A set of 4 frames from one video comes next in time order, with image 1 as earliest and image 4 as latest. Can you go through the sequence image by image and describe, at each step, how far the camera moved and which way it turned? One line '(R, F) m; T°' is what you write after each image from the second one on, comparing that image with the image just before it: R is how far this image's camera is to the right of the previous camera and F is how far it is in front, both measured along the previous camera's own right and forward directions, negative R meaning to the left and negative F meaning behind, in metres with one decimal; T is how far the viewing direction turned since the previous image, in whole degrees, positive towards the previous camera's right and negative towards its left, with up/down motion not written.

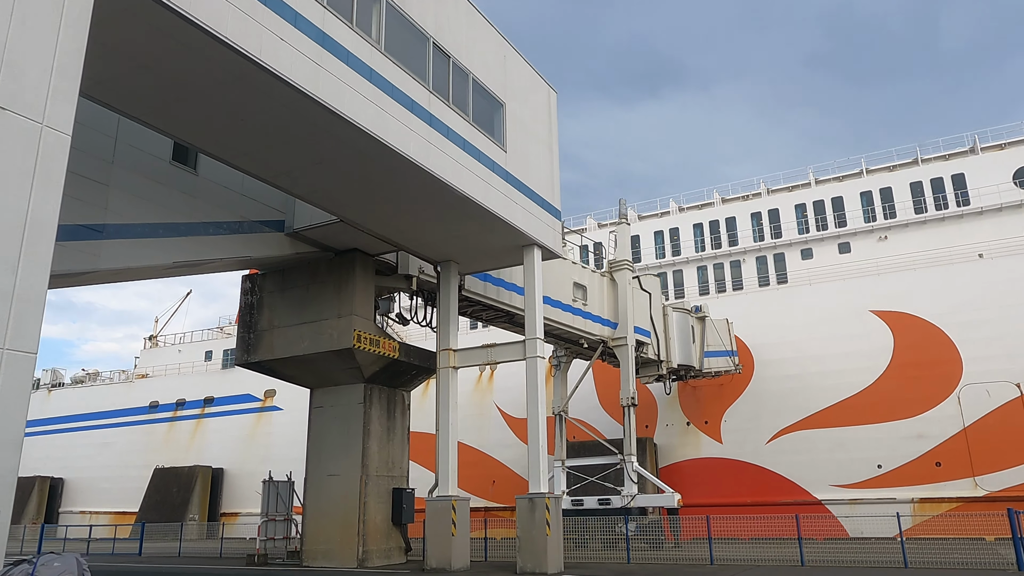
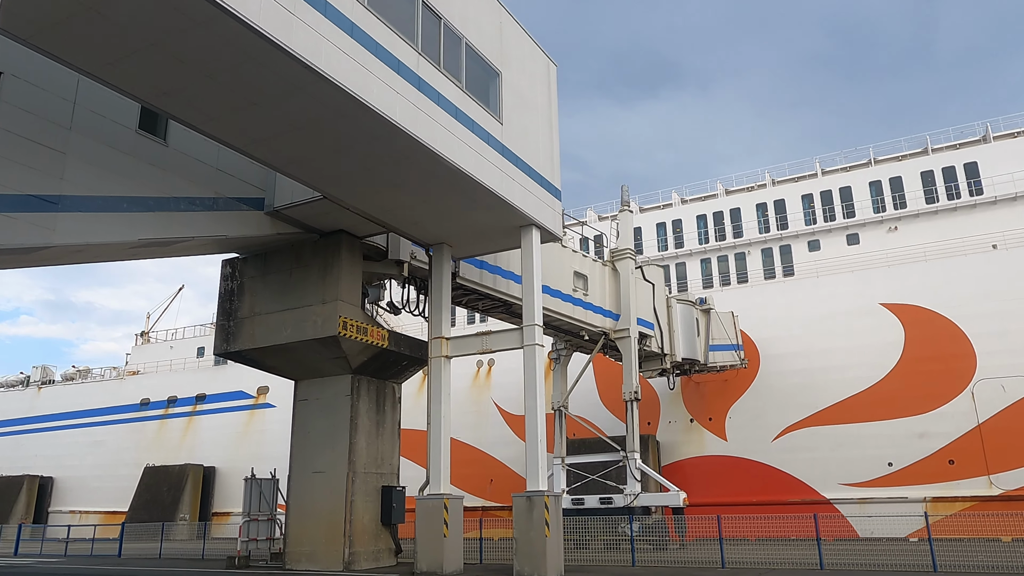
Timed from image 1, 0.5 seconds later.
(+0.1, +1.1) m; 0°
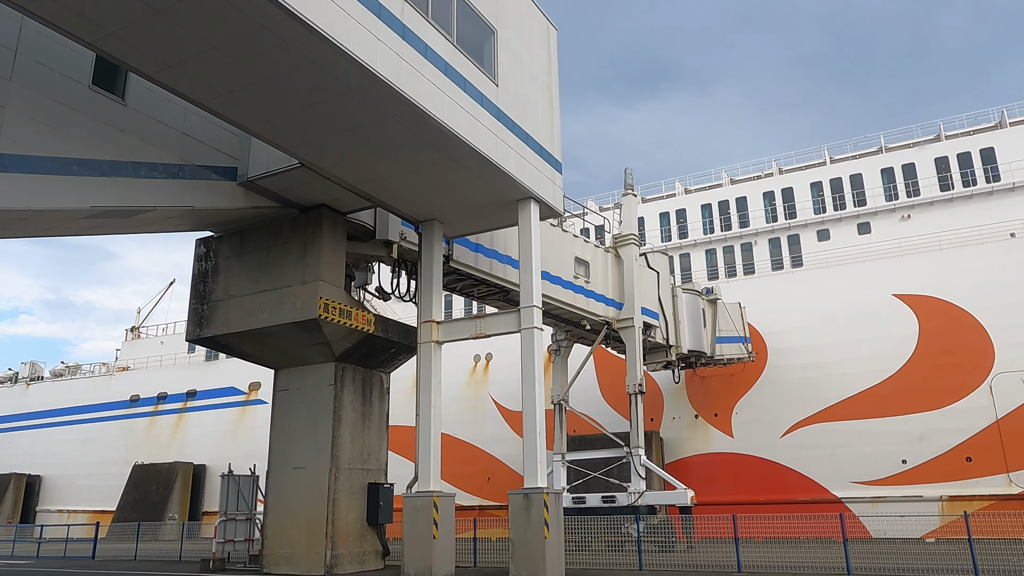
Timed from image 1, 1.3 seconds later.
(+0.1, +1.3) m; 0°
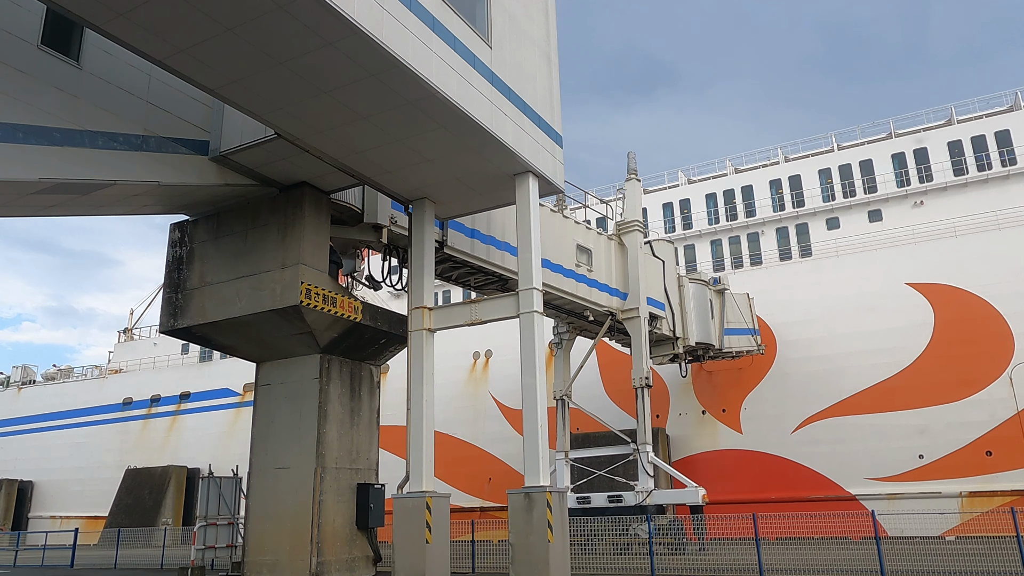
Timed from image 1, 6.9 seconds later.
(0.0, +1.1) m; 0°
